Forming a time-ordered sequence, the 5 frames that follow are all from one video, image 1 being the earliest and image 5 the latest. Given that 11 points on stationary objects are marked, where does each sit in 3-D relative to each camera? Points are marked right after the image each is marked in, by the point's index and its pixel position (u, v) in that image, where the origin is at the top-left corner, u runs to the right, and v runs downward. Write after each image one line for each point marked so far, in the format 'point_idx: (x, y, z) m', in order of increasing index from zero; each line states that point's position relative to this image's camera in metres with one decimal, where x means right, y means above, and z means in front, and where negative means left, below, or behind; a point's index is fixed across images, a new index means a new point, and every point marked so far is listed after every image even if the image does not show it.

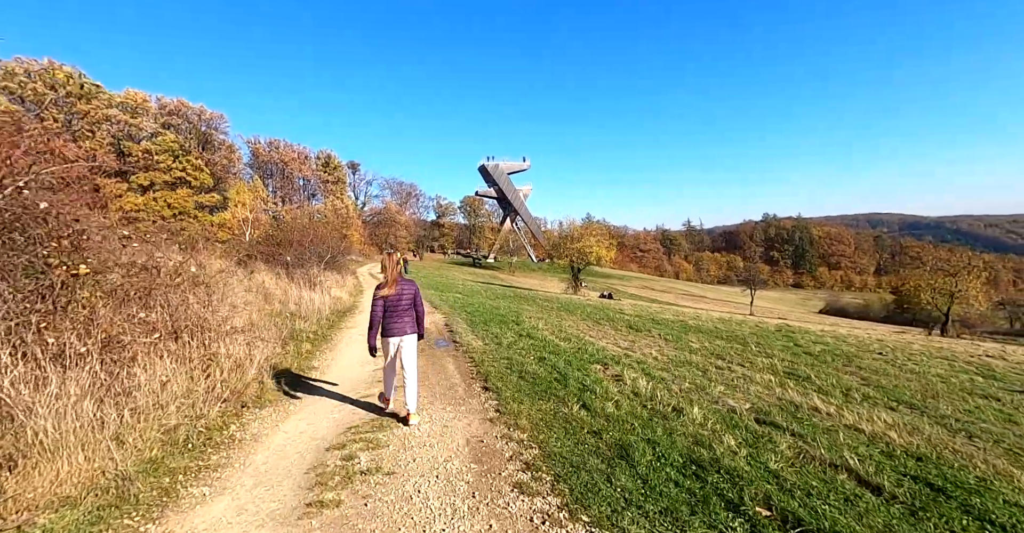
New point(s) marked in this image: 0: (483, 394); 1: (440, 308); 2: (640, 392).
0: (-0.4, -1.7, +6.1) m
1: (-2.8, -1.6, +17.0) m
2: (+1.7, -1.7, +5.9) m
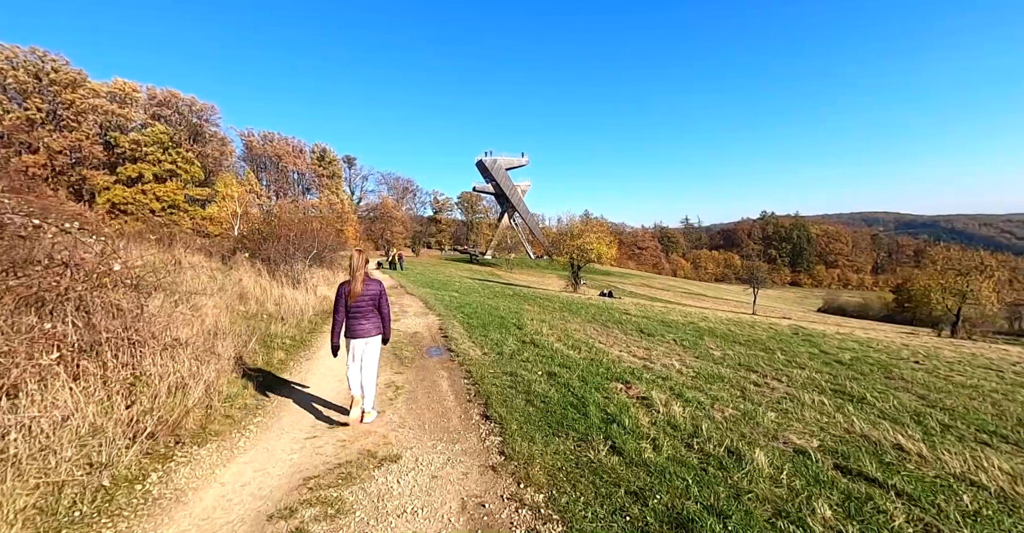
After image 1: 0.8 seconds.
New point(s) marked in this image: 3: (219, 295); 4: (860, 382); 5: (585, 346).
0: (-0.3, -1.7, +4.9) m
1: (-2.8, -1.5, +15.8) m
2: (+1.8, -1.7, +4.8) m
3: (-7.5, -0.8, +11.5) m
4: (+6.4, -2.1, +8.2) m
5: (+1.6, -1.8, +9.9) m
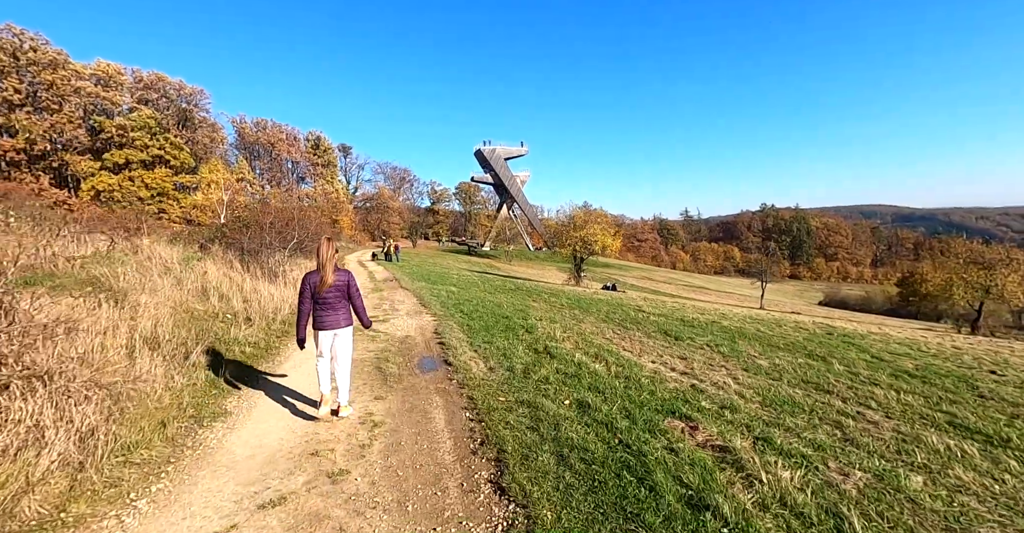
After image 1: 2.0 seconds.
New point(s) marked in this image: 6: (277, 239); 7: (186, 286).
0: (-0.1, -1.7, +3.1) m
1: (-2.6, -1.2, +14.0) m
2: (+2.0, -1.6, +3.0) m
3: (-7.3, -0.6, +9.7) m
4: (+6.6, -2.0, +6.5) m
5: (+1.8, -1.6, +8.1) m
6: (-9.8, +1.2, +18.7) m
7: (-7.9, -0.5, +10.8) m
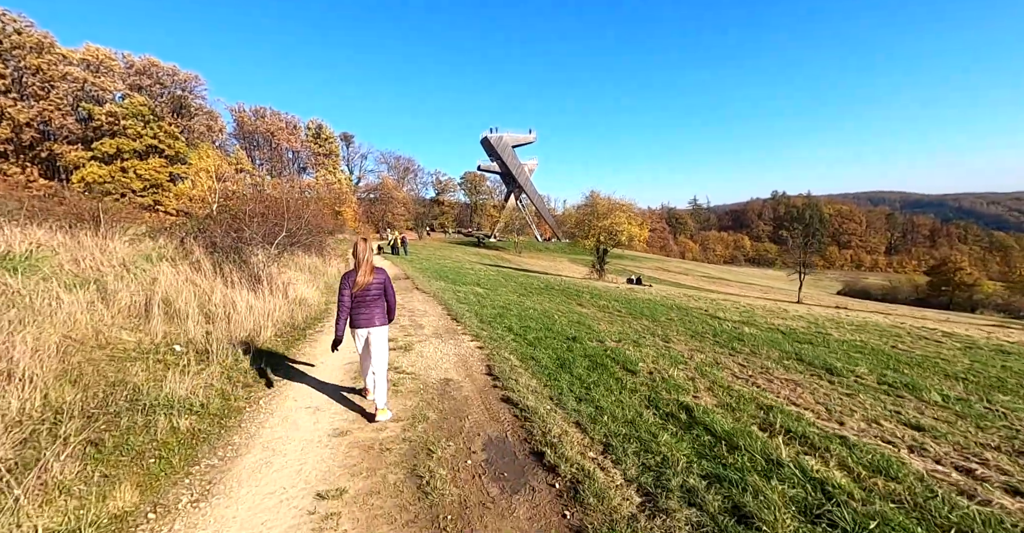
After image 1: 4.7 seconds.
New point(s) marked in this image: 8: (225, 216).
0: (+1.2, -1.9, -0.4) m
1: (-1.2, -1.2, +10.5) m
2: (+3.3, -1.8, -0.5) m
3: (-5.9, -0.8, +6.2) m
4: (+7.9, -2.1, +2.9) m
5: (+3.2, -1.7, +4.6) m
6: (-8.4, +1.2, +15.2) m
7: (-6.5, -0.6, +7.3) m
8: (-9.4, +1.7, +14.5) m
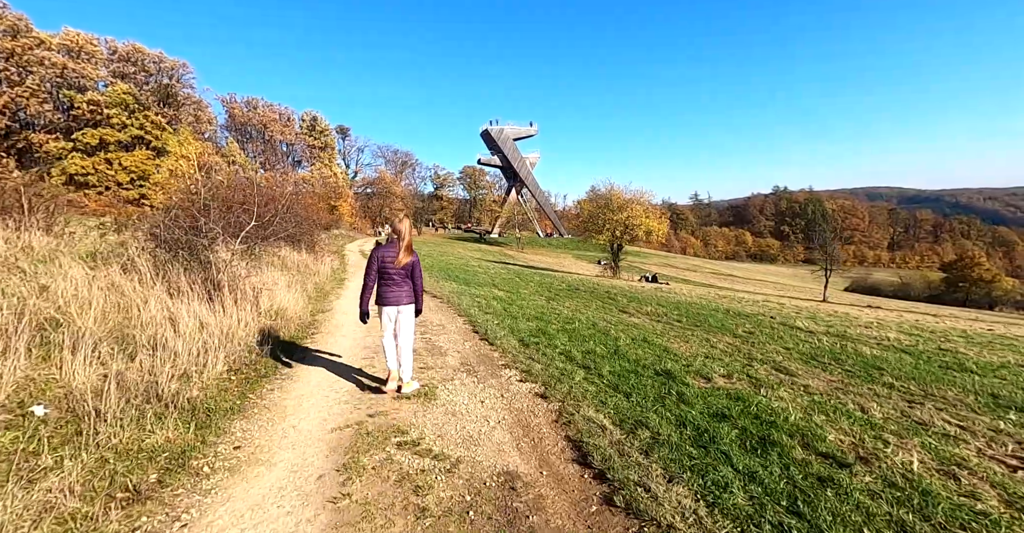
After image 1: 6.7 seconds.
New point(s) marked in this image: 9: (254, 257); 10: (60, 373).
0: (+2.2, -2.0, -3.4) m
1: (-0.3, -1.3, +7.5) m
2: (+4.3, -1.9, -3.5) m
3: (-5.0, -0.8, +3.2) m
4: (+8.9, -2.2, 0.0) m
5: (+4.1, -1.8, +1.6) m
6: (-7.5, +1.2, +12.2) m
7: (-5.6, -0.6, +4.3) m
8: (-8.5, +1.7, +11.5) m
9: (-7.1, +0.4, +11.8) m
10: (-4.8, -1.1, +4.7) m
